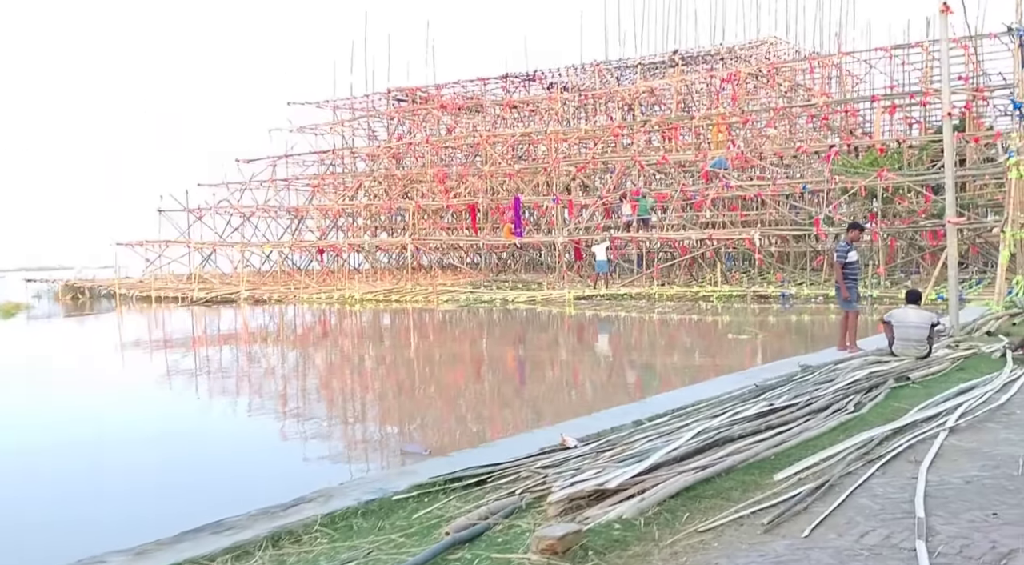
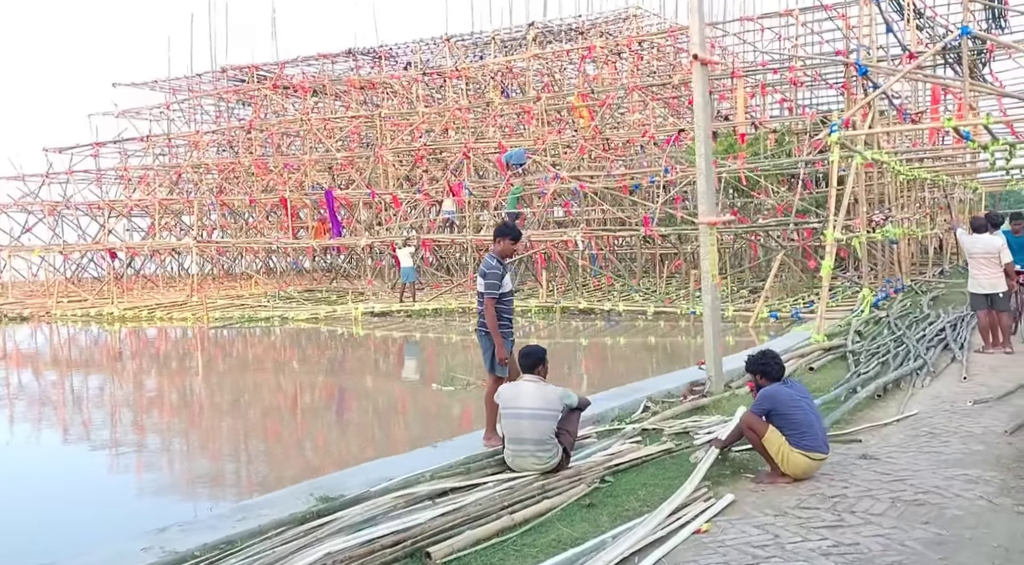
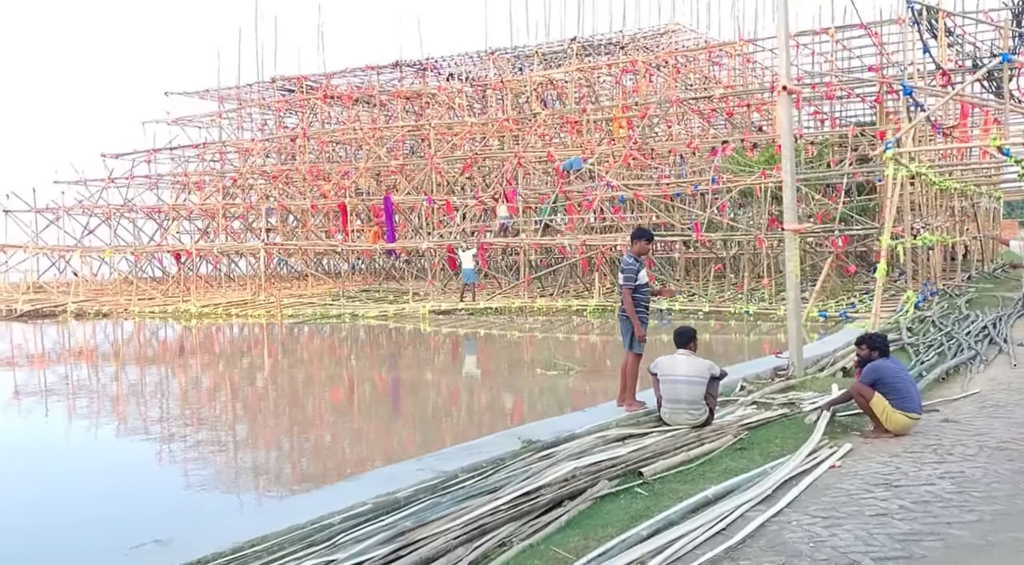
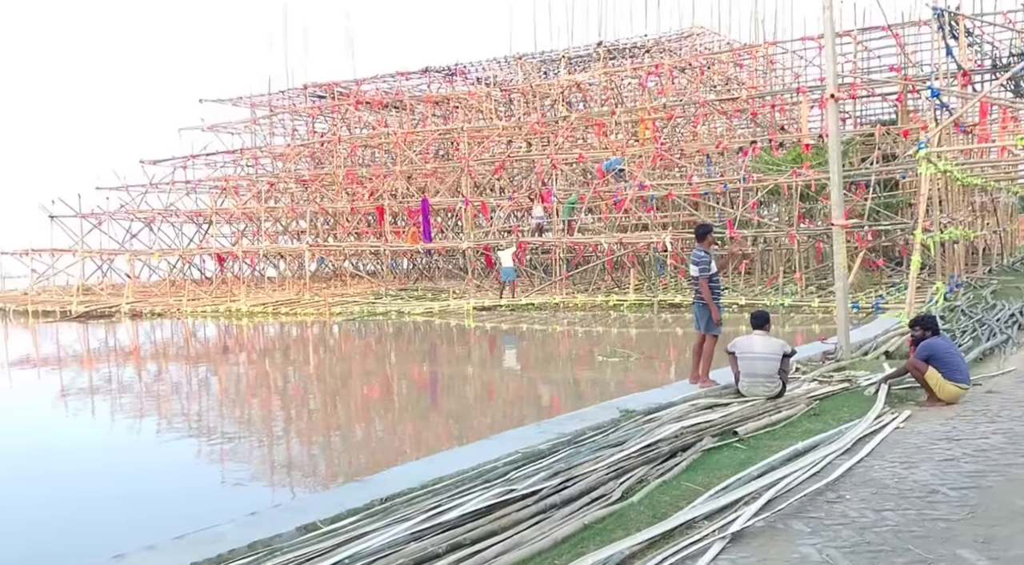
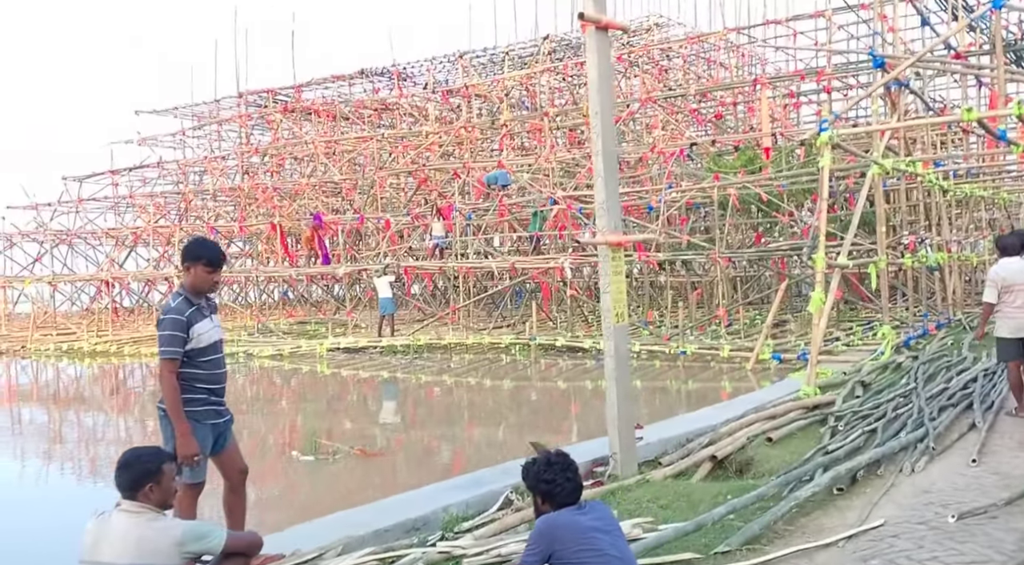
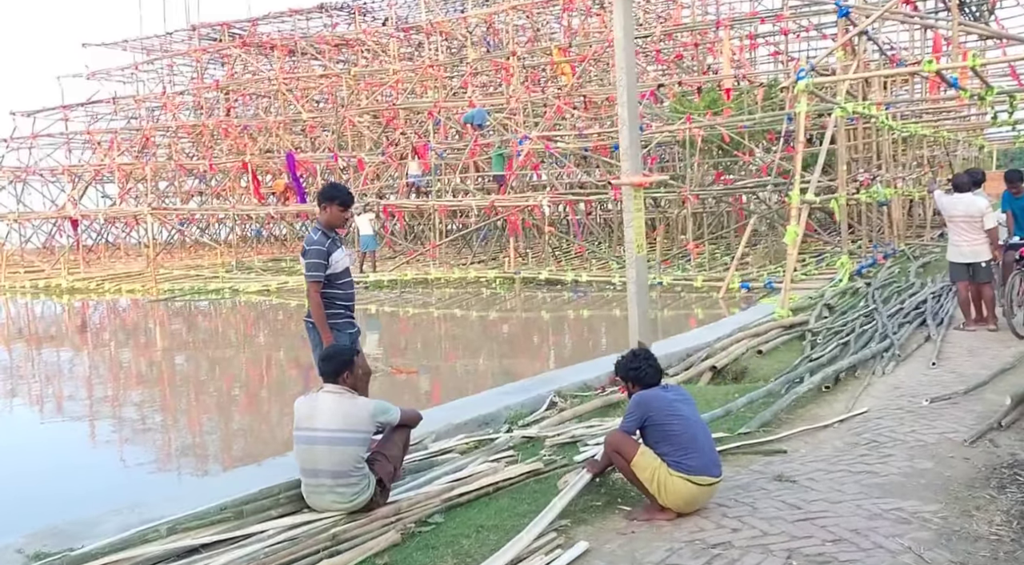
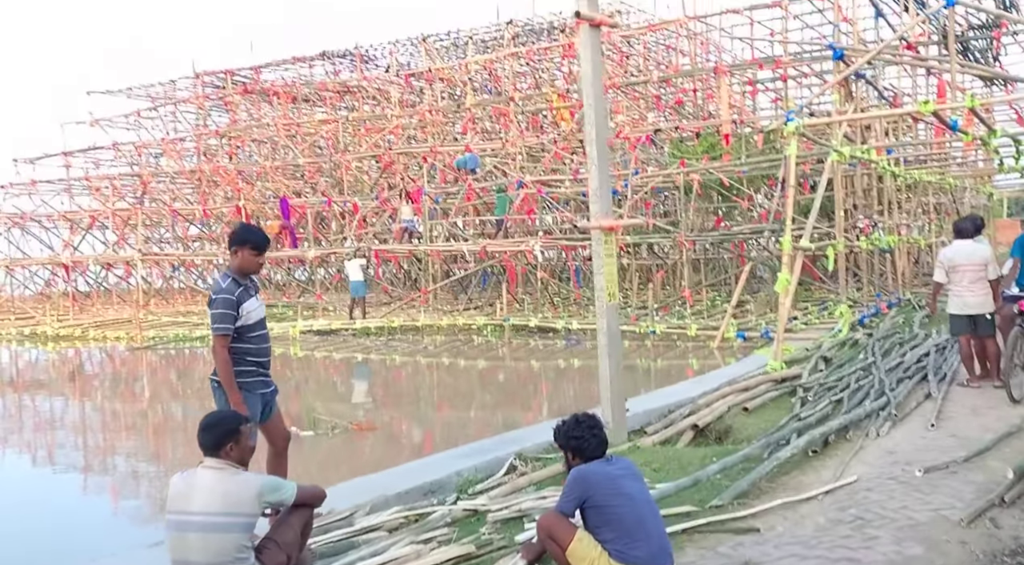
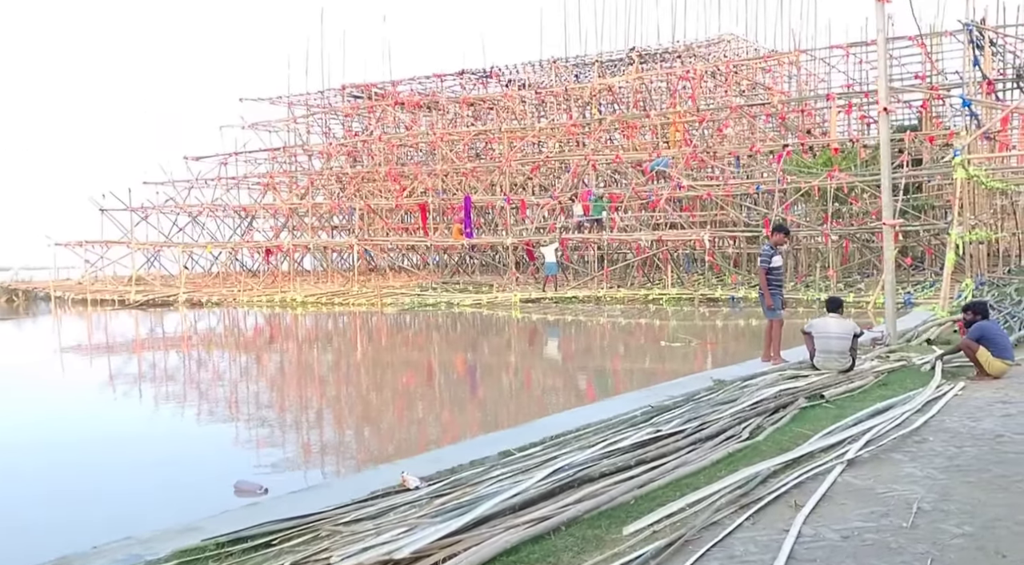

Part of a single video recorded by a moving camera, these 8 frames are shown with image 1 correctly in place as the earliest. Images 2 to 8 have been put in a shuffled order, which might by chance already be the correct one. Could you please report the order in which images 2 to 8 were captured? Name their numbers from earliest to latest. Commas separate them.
8, 4, 3, 2, 6, 7, 5
